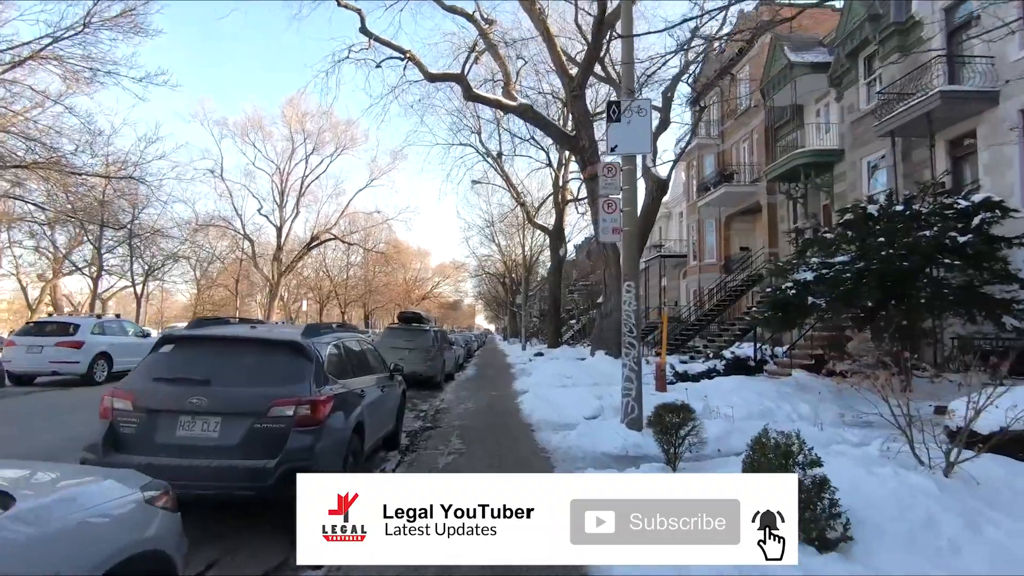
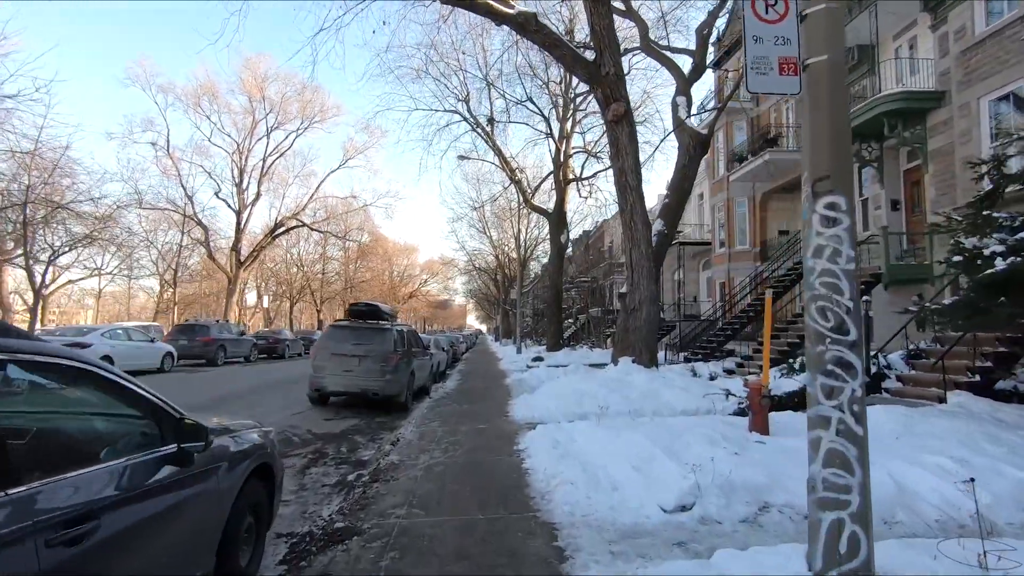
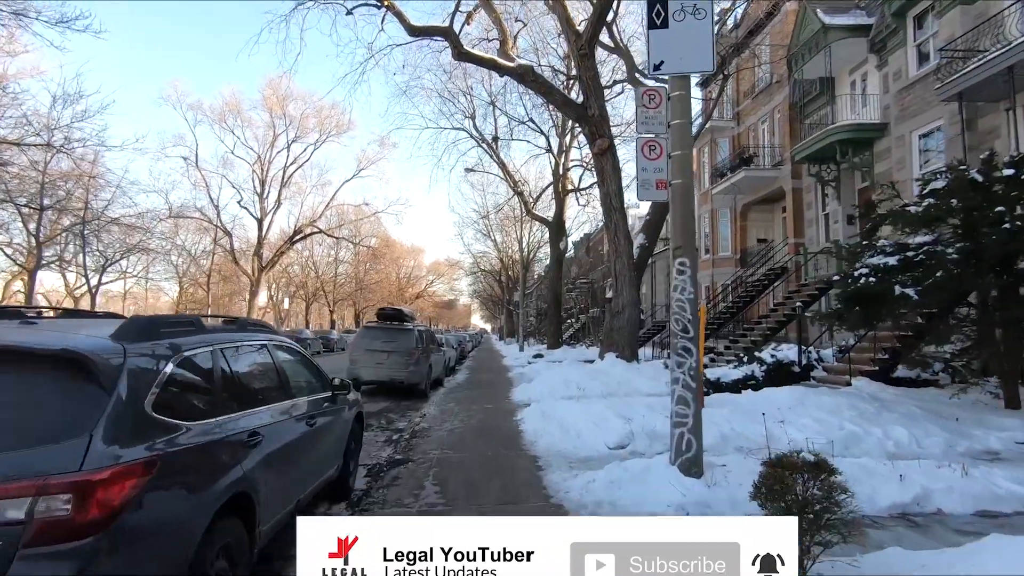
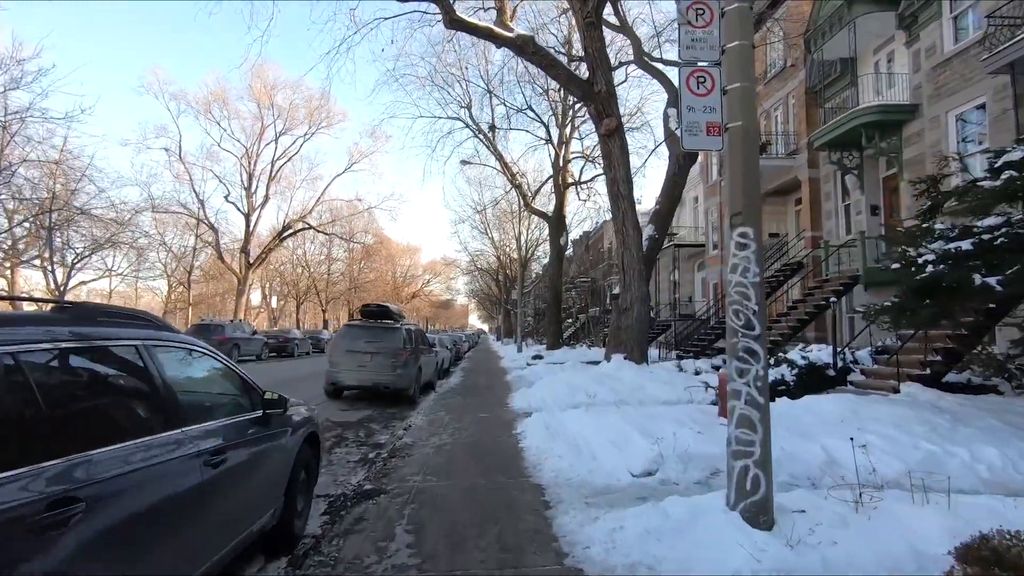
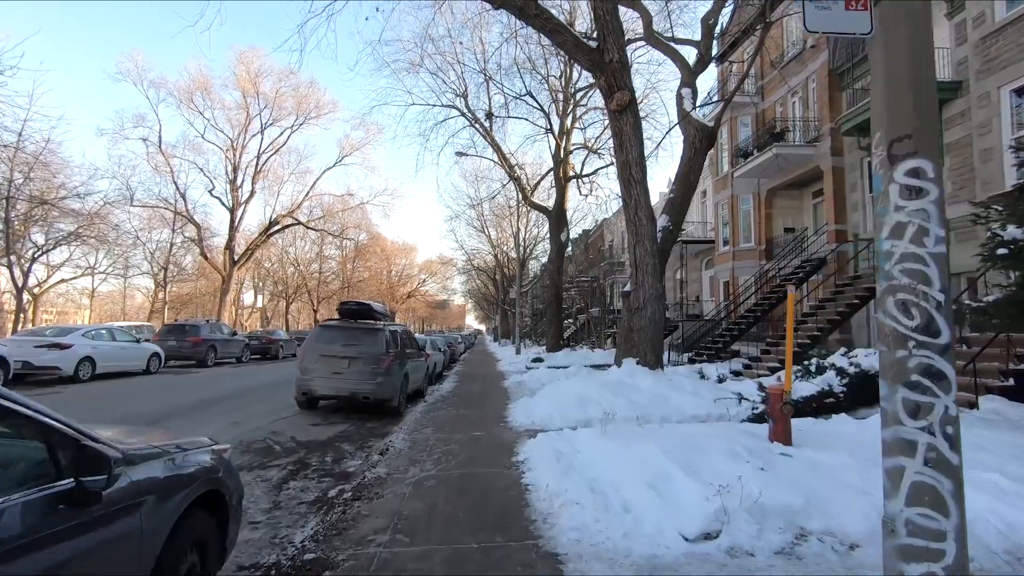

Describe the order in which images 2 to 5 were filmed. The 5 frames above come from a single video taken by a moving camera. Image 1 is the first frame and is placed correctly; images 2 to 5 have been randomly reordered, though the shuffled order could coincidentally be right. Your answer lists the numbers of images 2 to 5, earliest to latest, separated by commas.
3, 4, 2, 5
